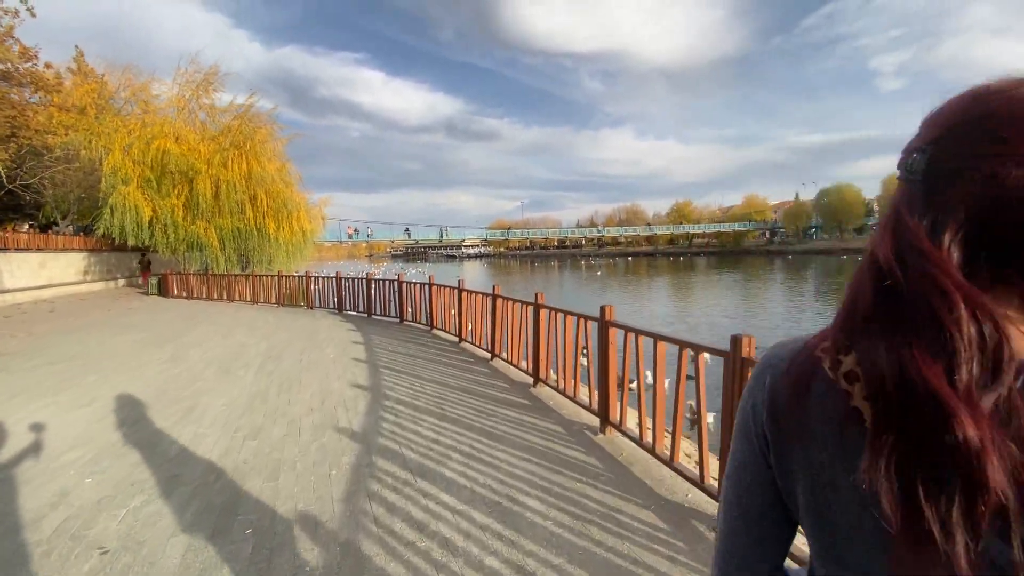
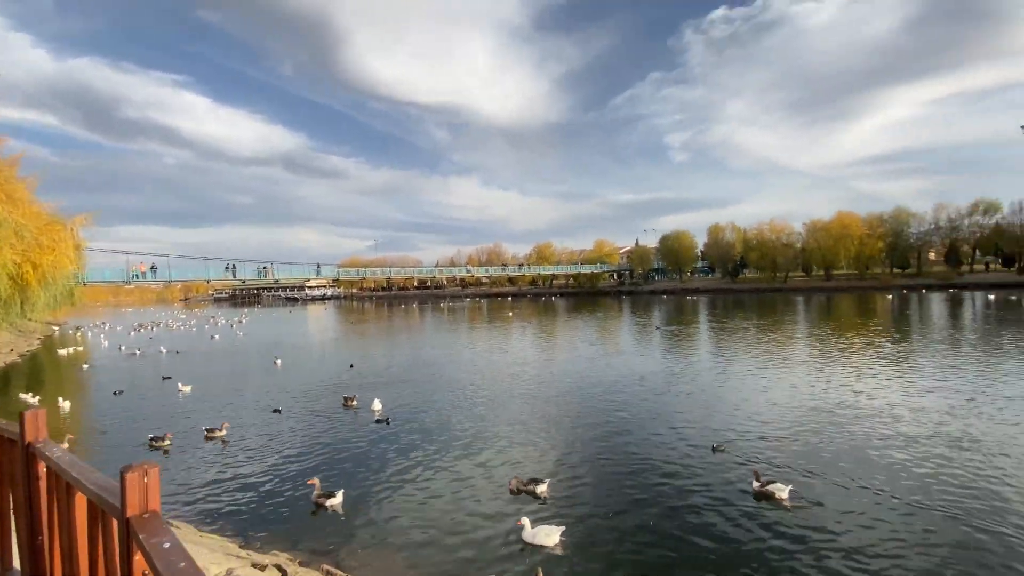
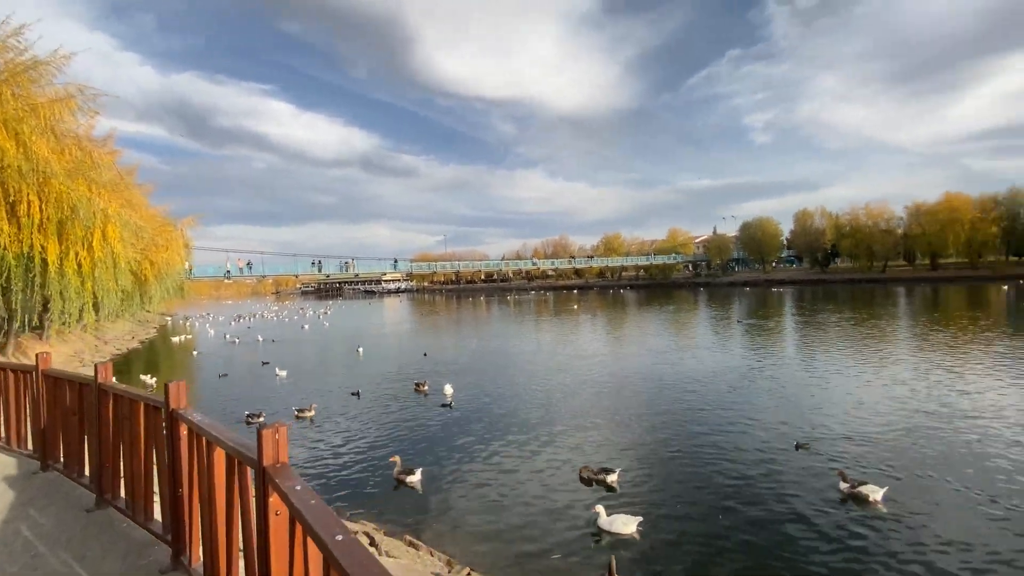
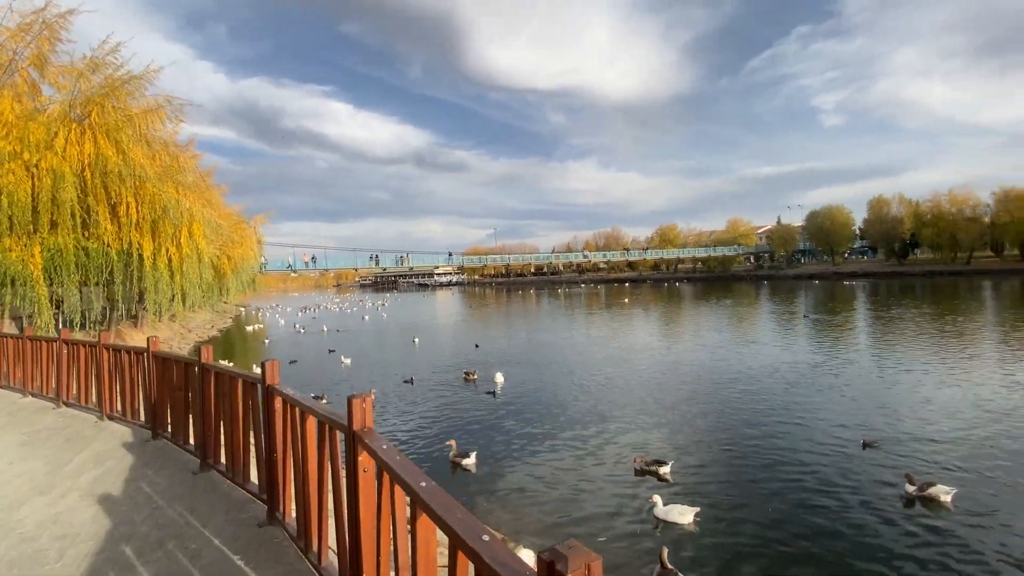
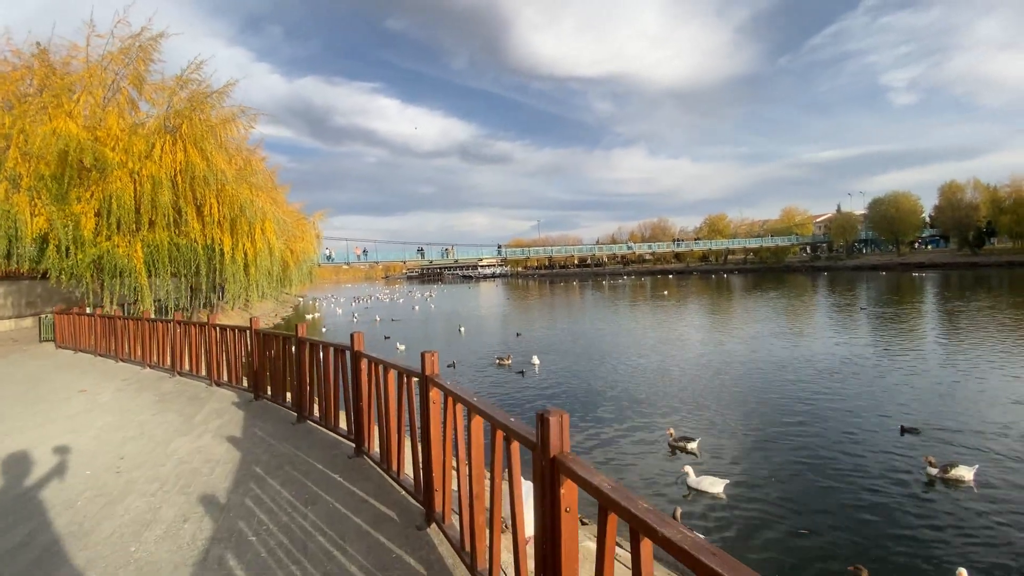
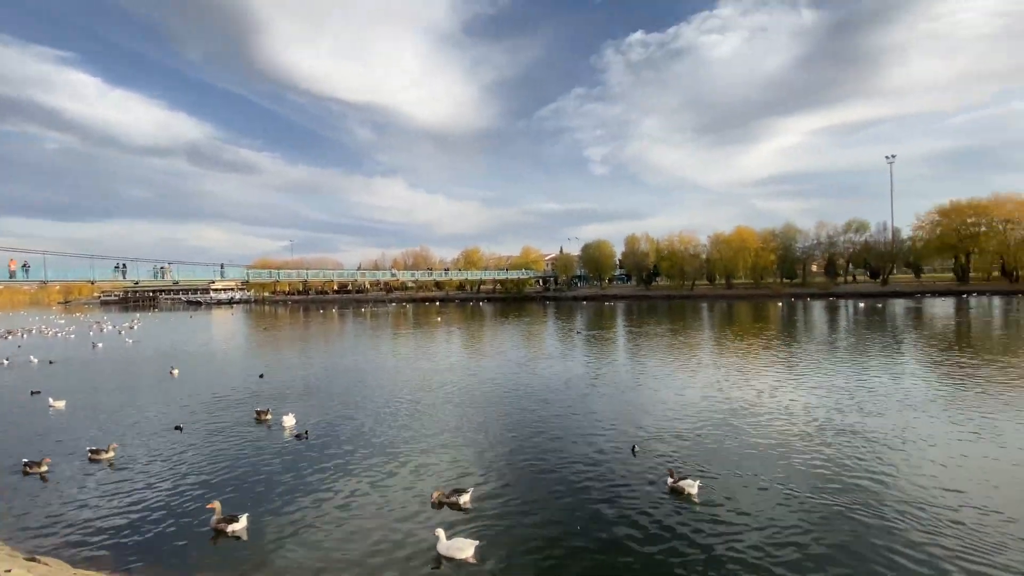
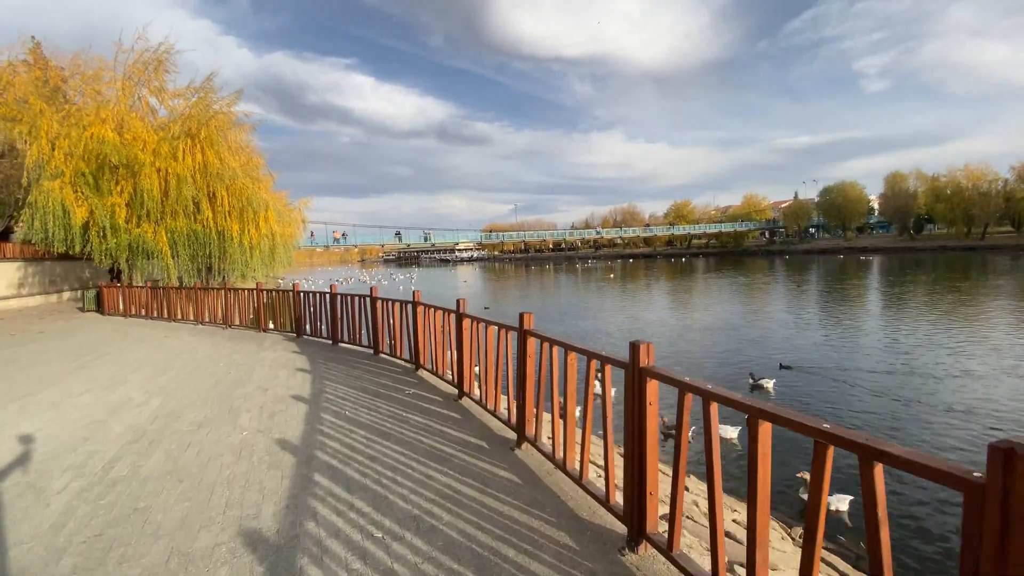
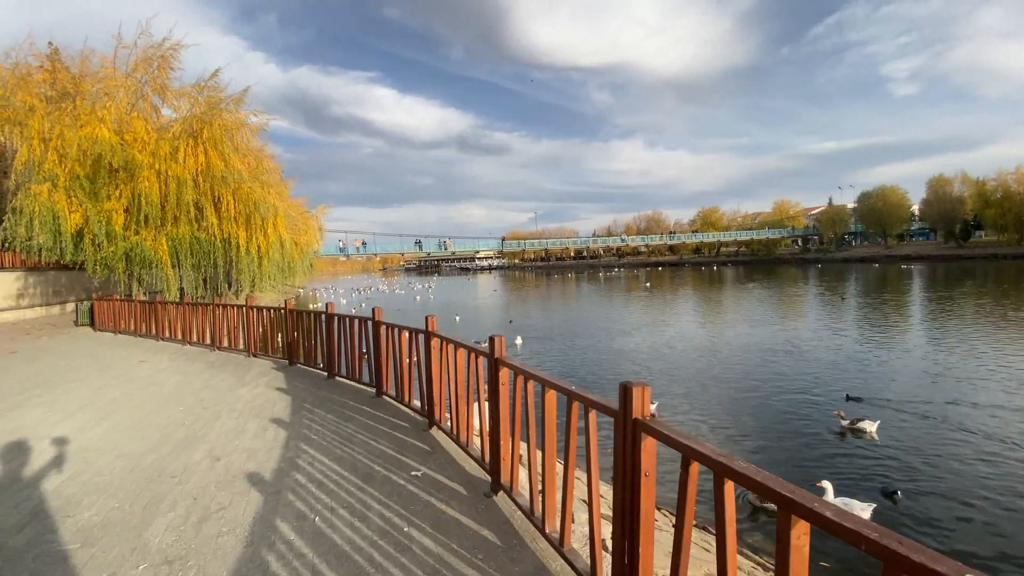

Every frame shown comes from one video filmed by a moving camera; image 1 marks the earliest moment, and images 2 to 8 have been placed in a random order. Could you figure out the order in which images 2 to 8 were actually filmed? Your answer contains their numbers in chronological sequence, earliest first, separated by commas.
7, 8, 5, 4, 3, 2, 6
